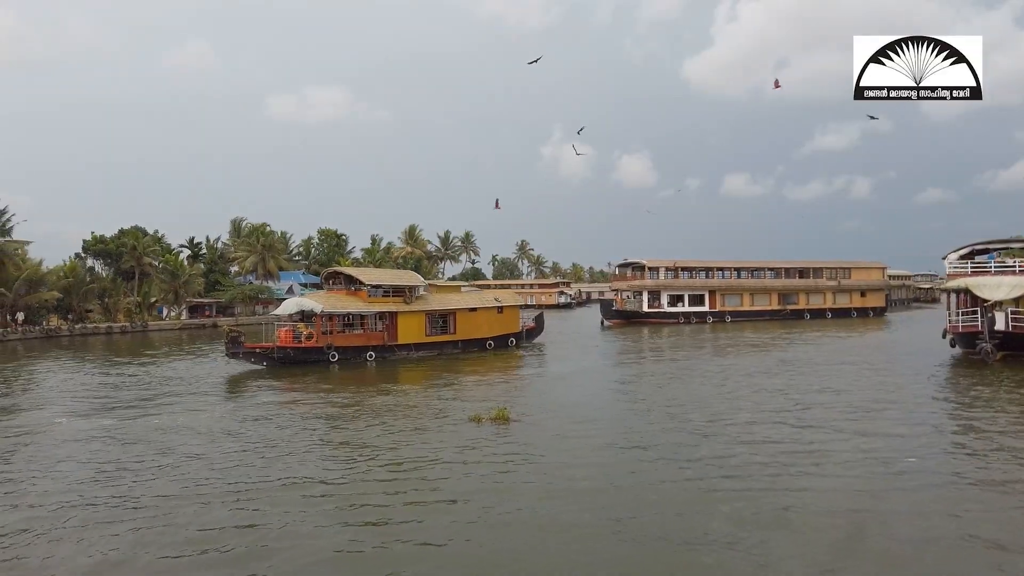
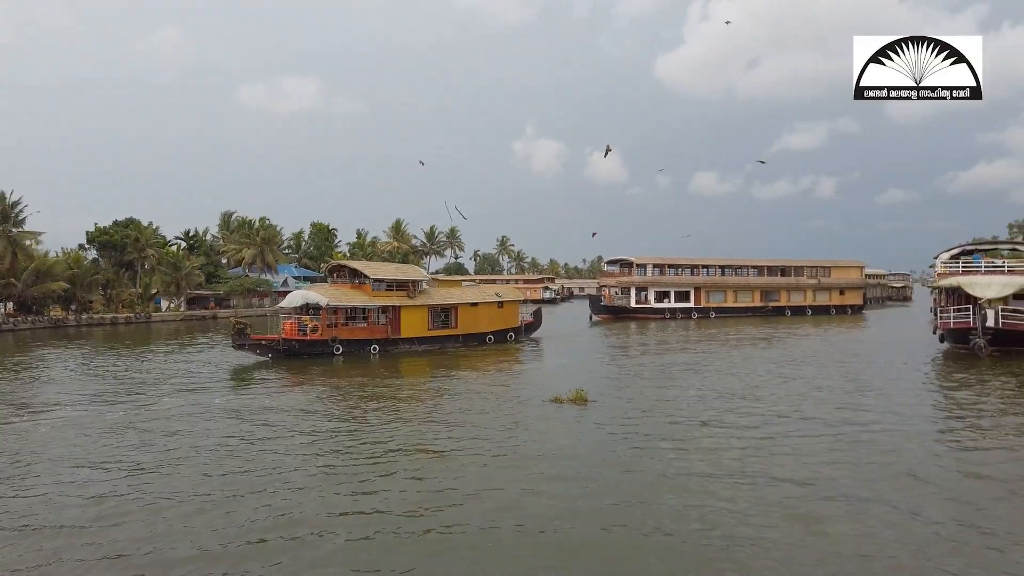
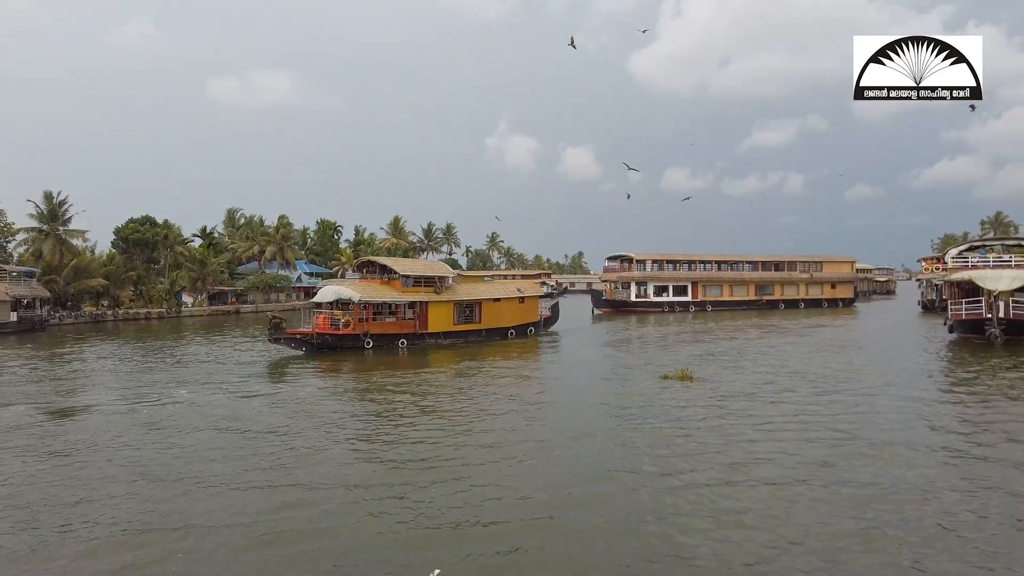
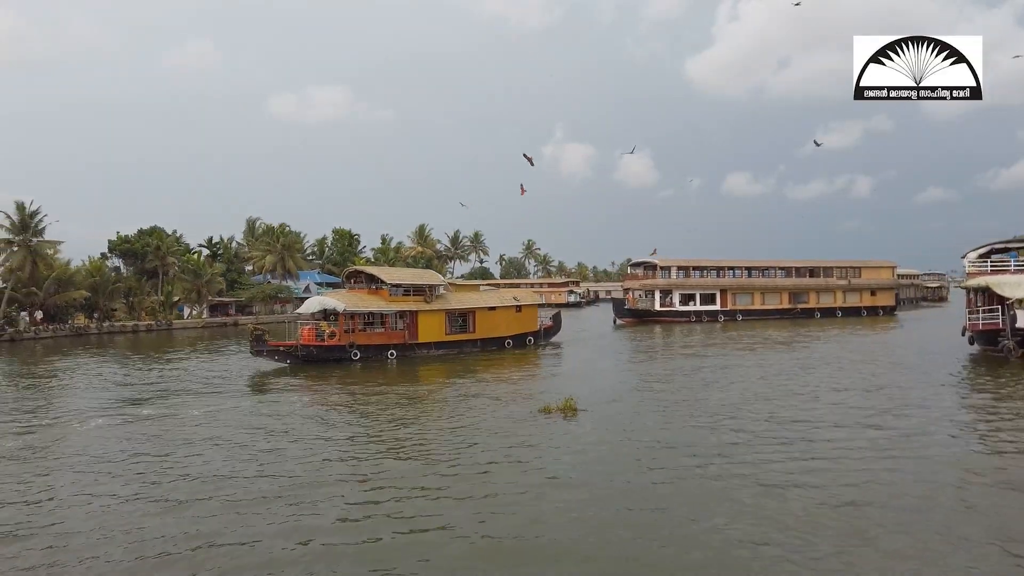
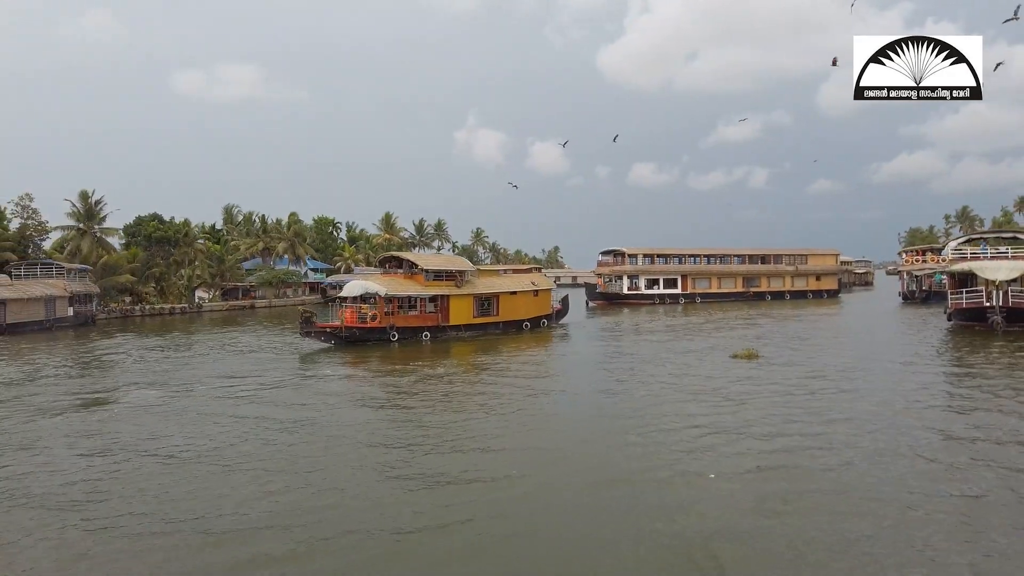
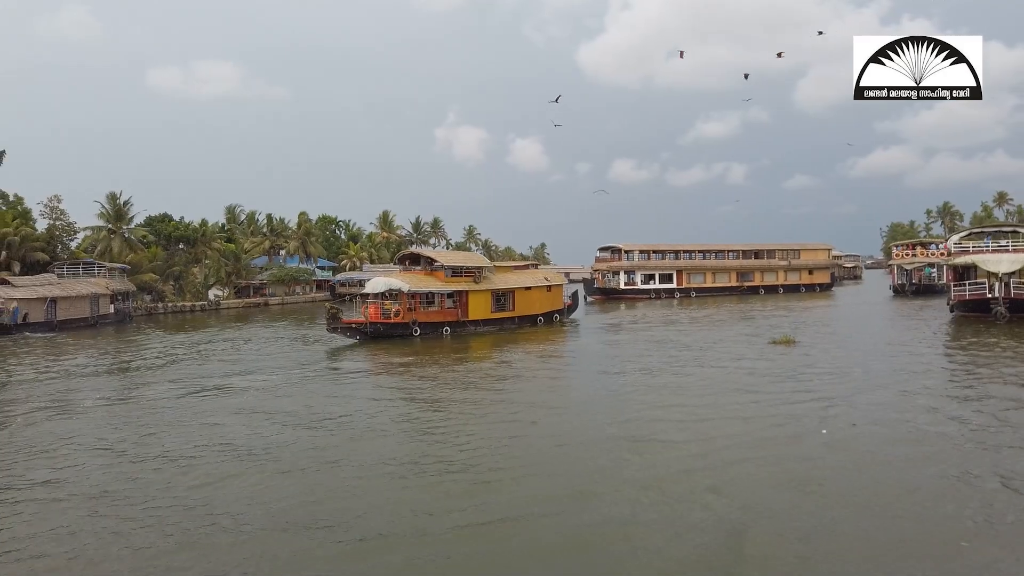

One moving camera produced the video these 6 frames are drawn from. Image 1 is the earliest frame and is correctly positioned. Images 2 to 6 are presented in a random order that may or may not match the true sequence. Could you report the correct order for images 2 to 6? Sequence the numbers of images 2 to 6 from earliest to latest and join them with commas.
4, 2, 3, 5, 6
